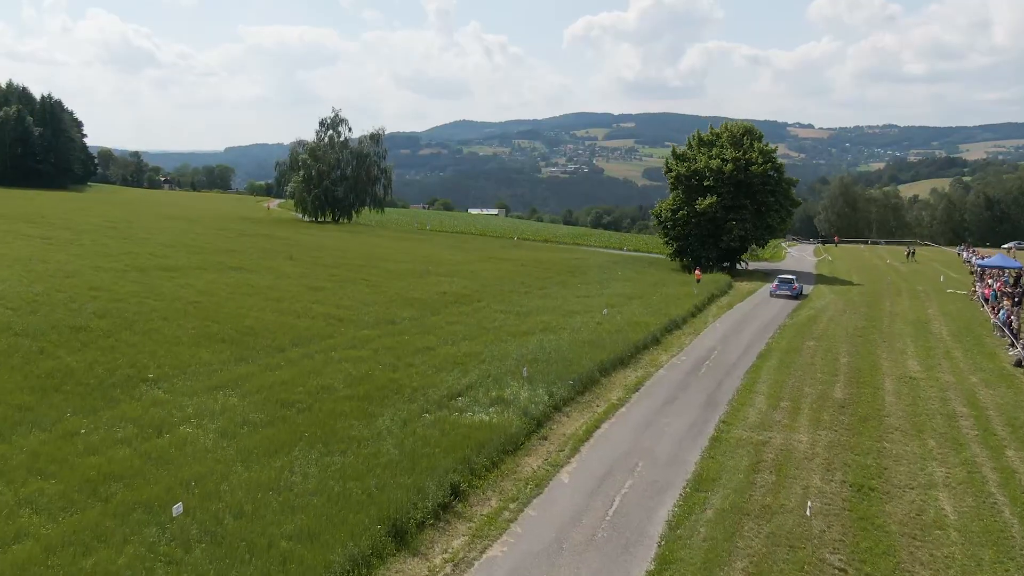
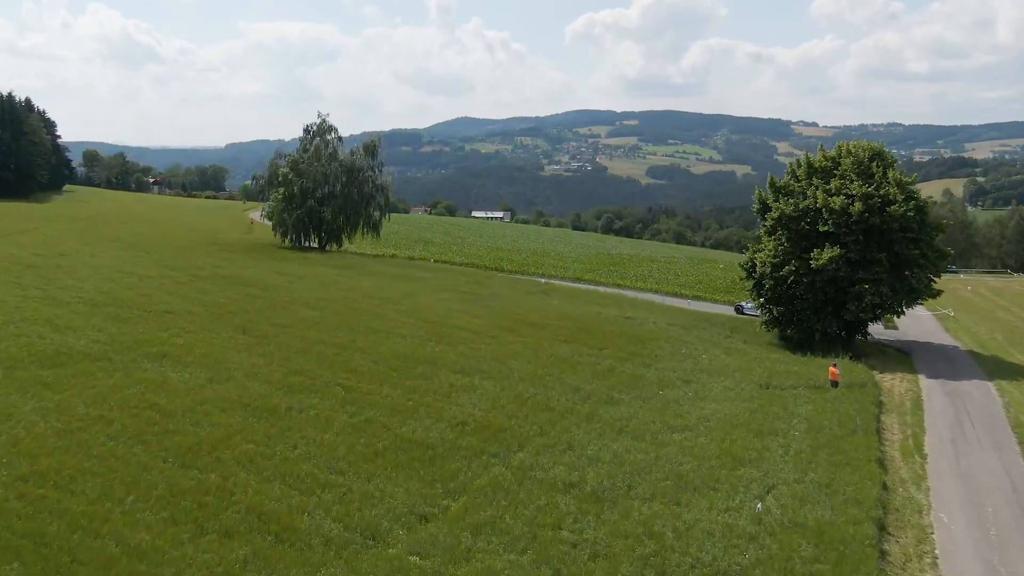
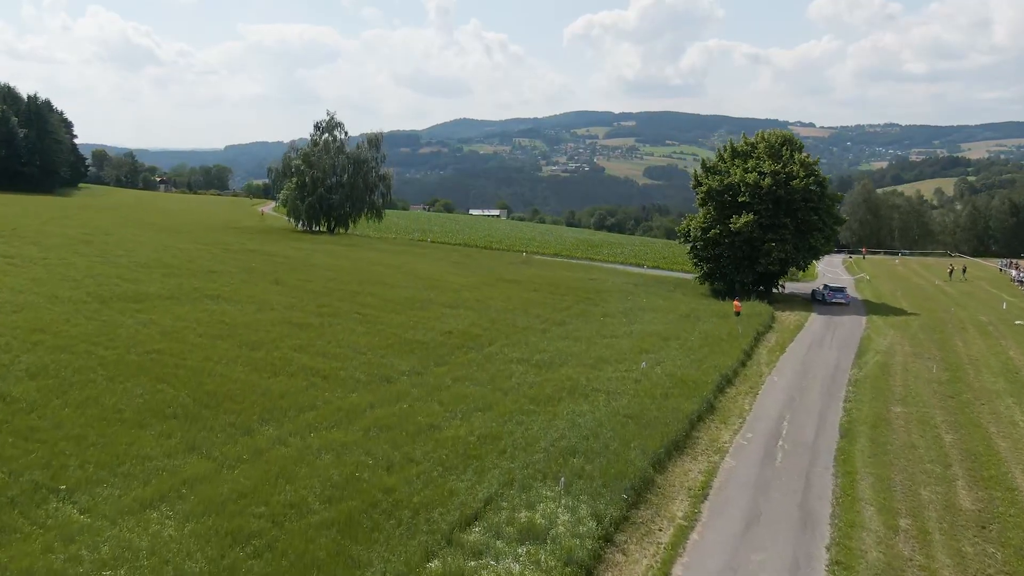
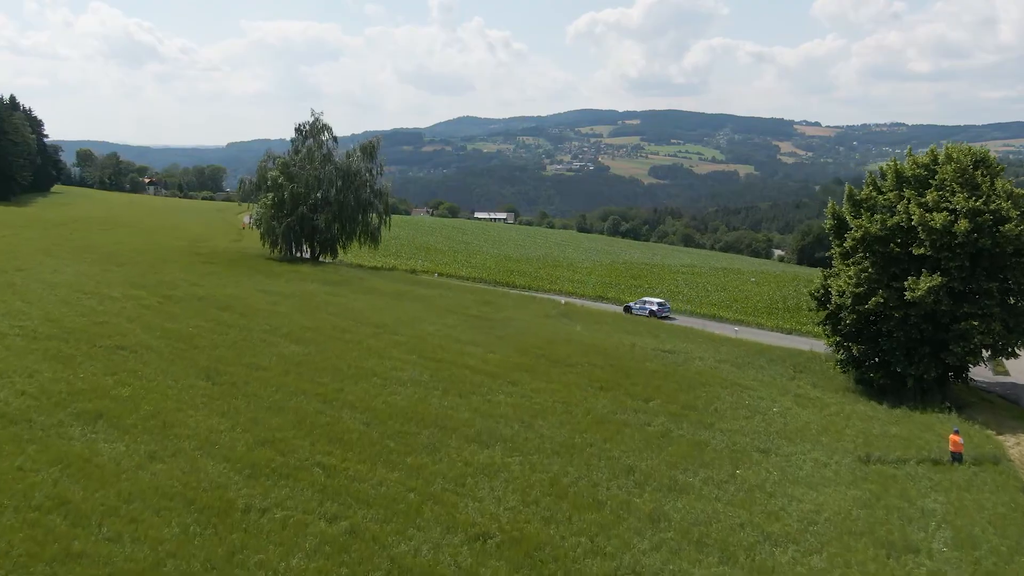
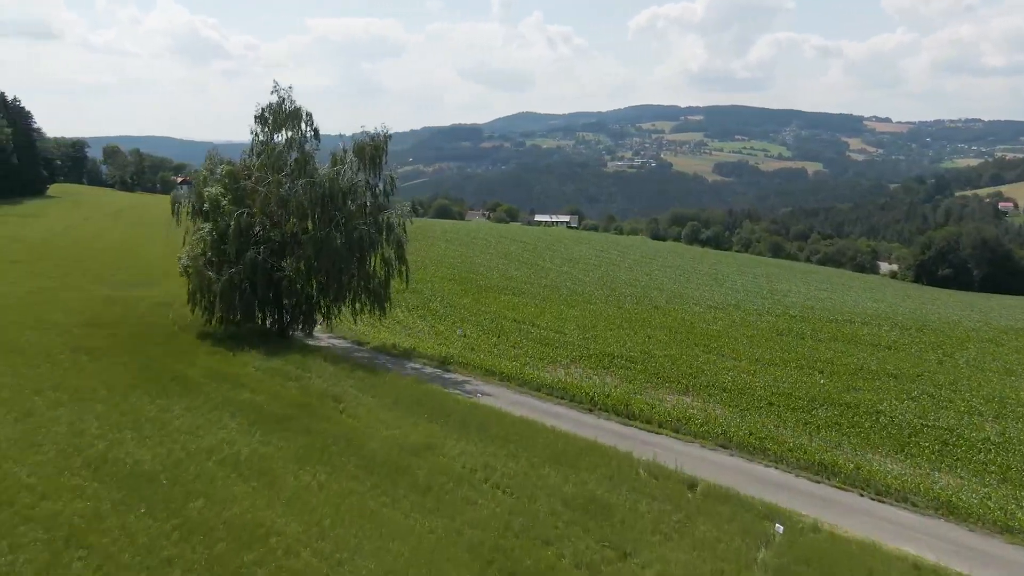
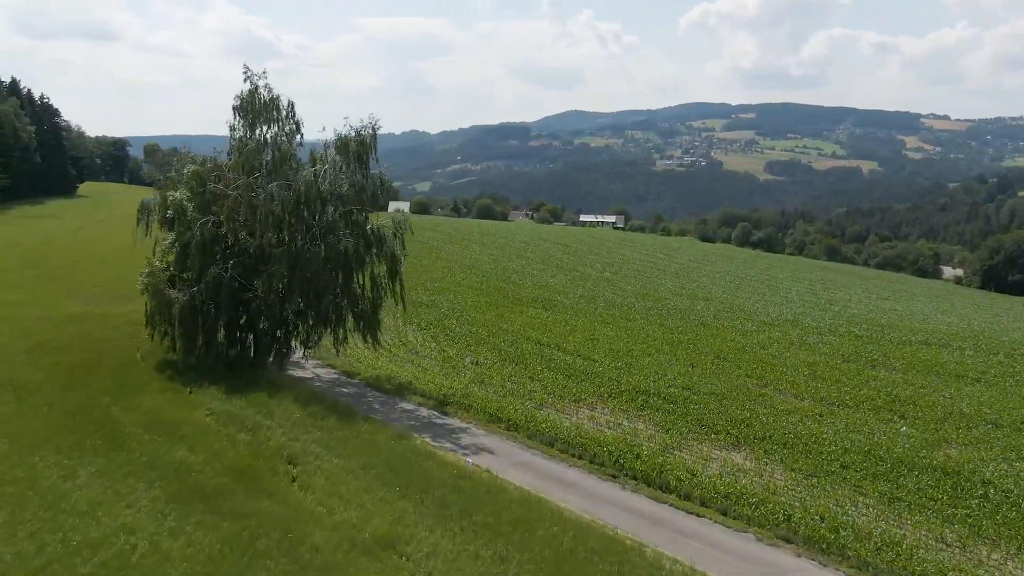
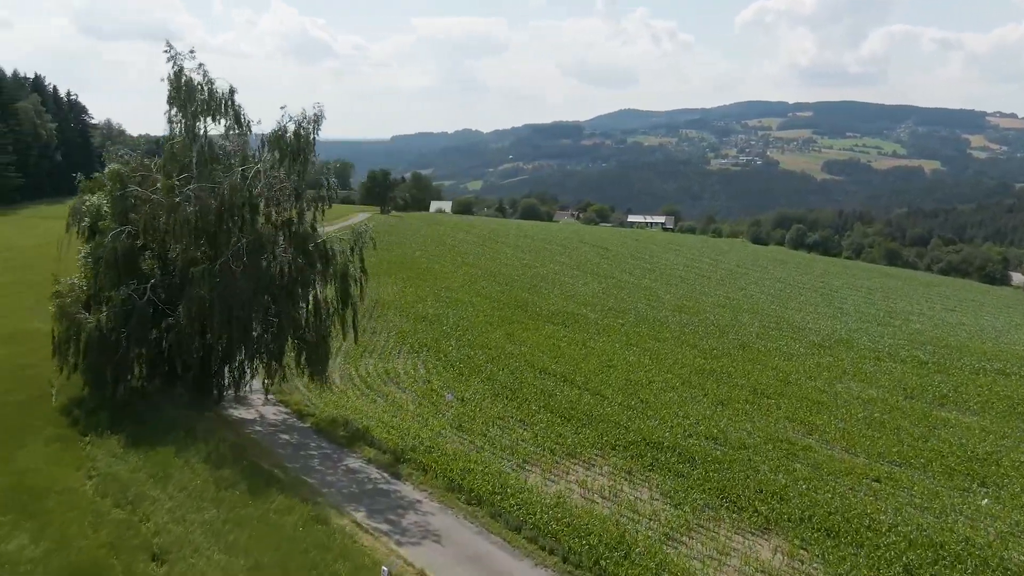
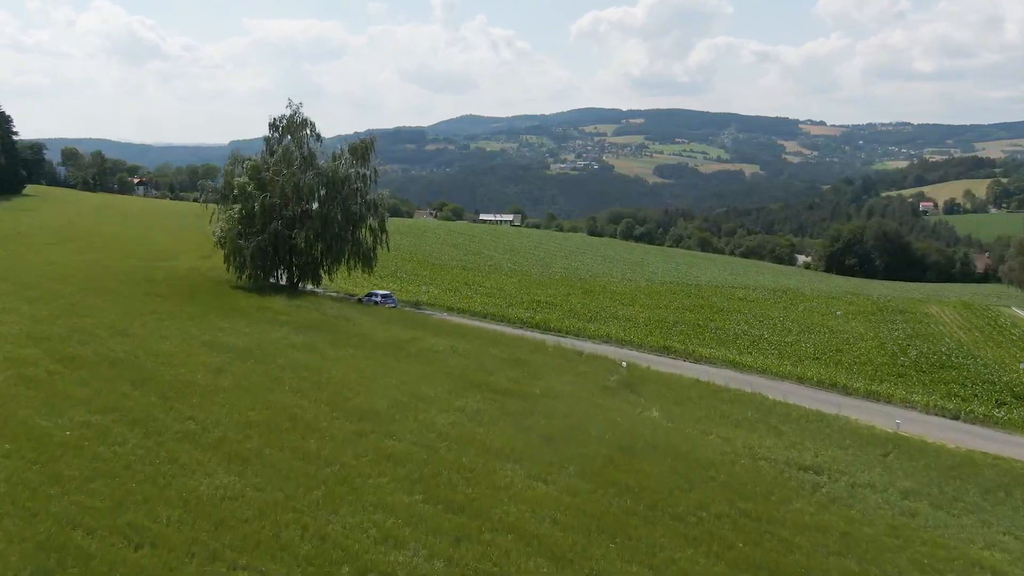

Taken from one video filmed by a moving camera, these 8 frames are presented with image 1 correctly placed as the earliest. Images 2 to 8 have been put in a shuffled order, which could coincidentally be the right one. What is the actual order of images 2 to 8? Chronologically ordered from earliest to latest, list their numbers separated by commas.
3, 2, 4, 8, 5, 6, 7
